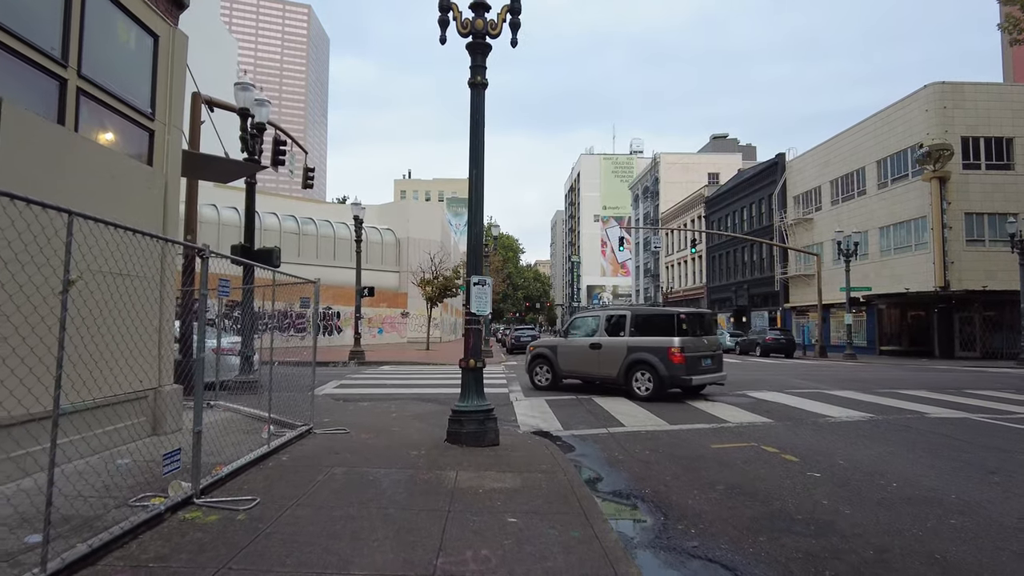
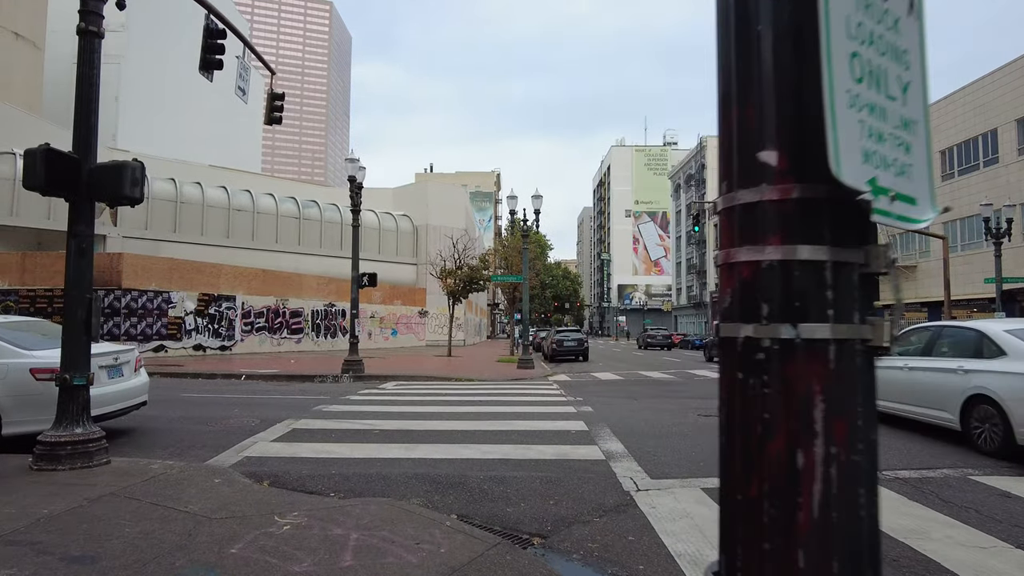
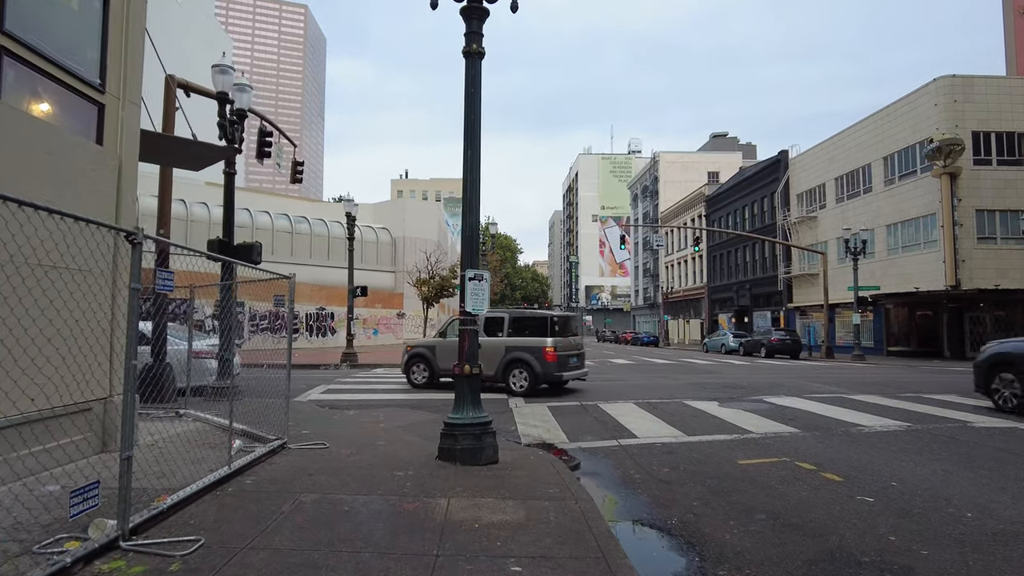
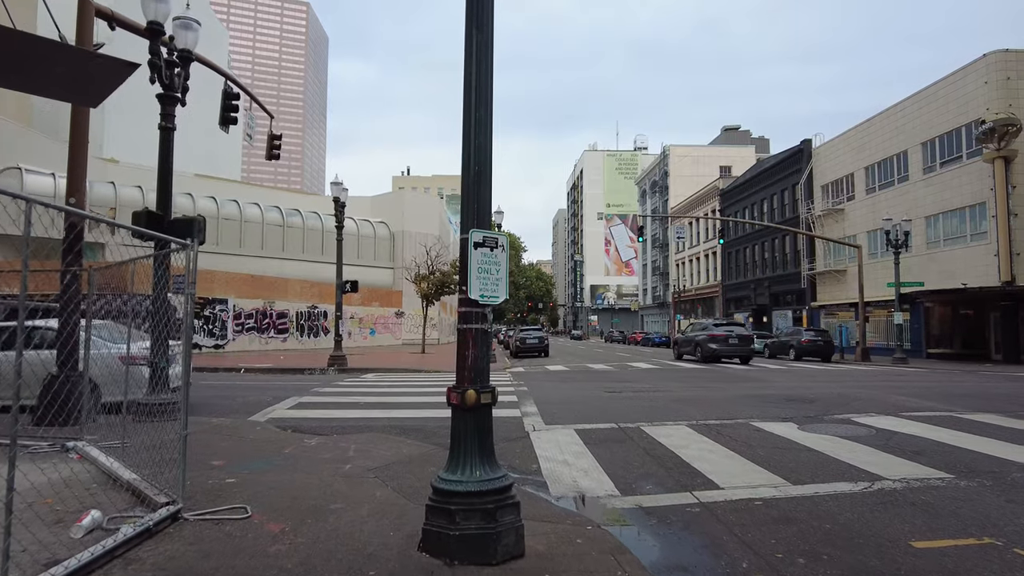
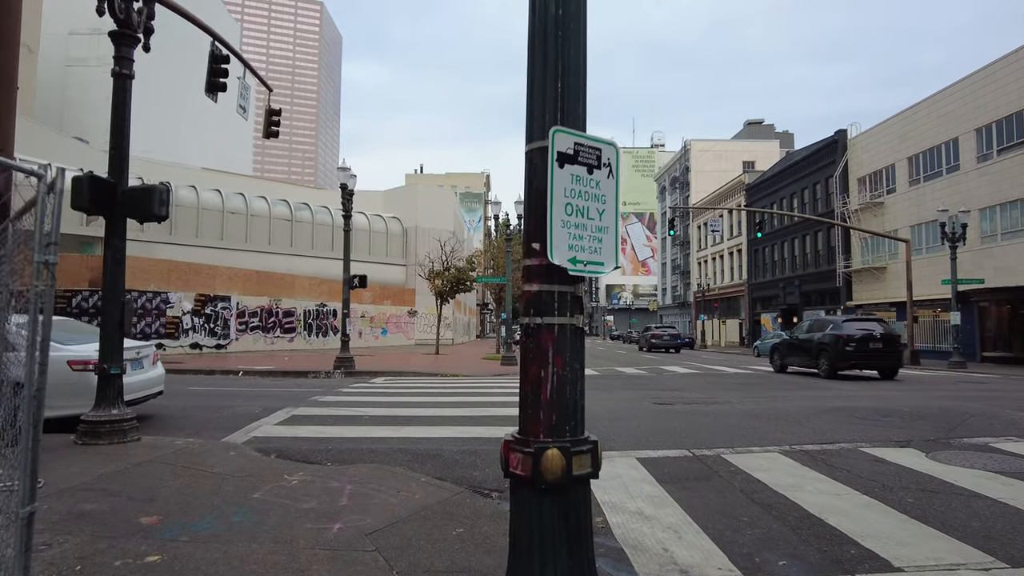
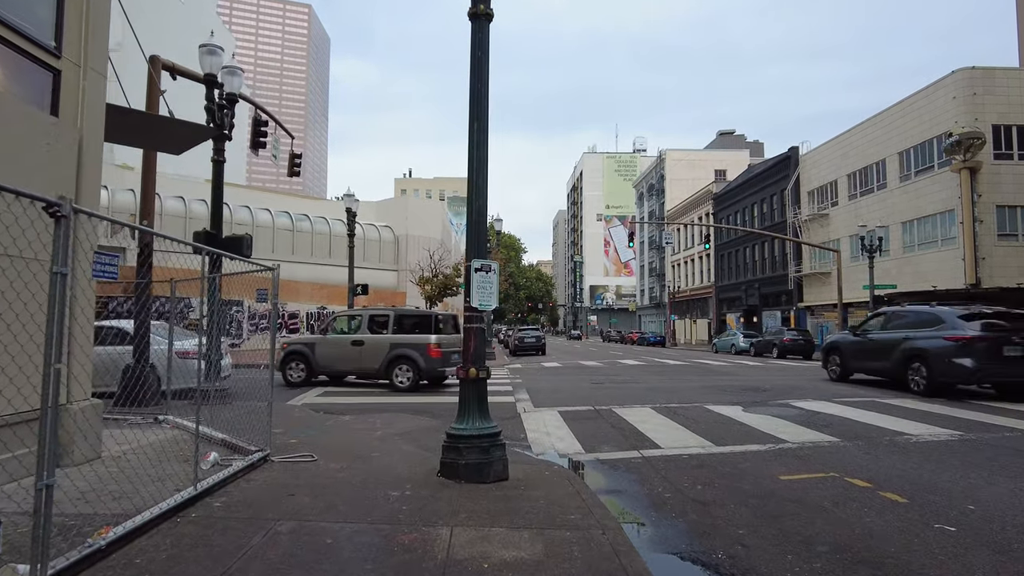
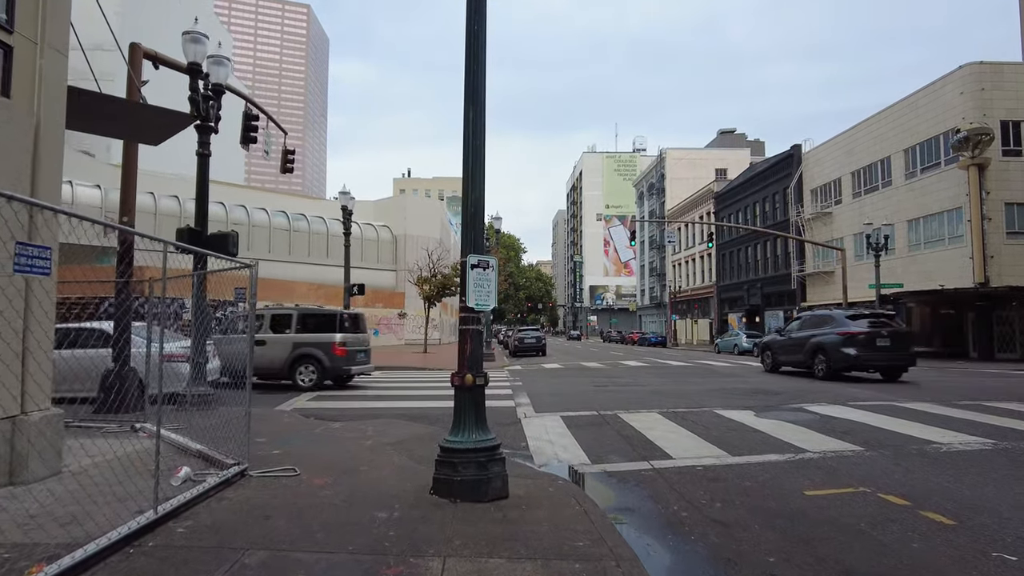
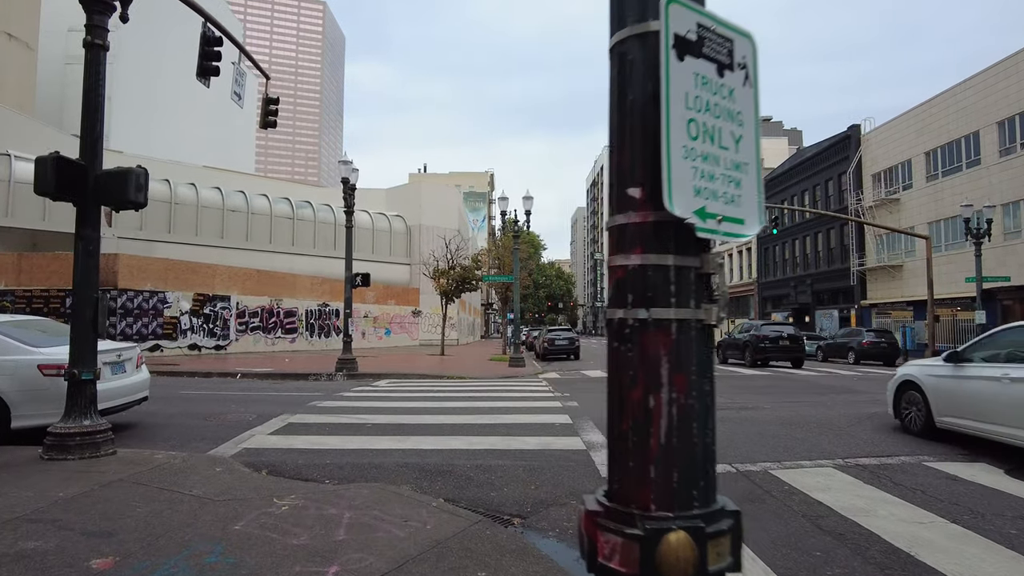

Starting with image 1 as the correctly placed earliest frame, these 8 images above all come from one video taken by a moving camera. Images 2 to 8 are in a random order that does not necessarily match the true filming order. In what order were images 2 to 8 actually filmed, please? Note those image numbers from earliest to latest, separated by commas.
3, 6, 7, 4, 5, 8, 2
